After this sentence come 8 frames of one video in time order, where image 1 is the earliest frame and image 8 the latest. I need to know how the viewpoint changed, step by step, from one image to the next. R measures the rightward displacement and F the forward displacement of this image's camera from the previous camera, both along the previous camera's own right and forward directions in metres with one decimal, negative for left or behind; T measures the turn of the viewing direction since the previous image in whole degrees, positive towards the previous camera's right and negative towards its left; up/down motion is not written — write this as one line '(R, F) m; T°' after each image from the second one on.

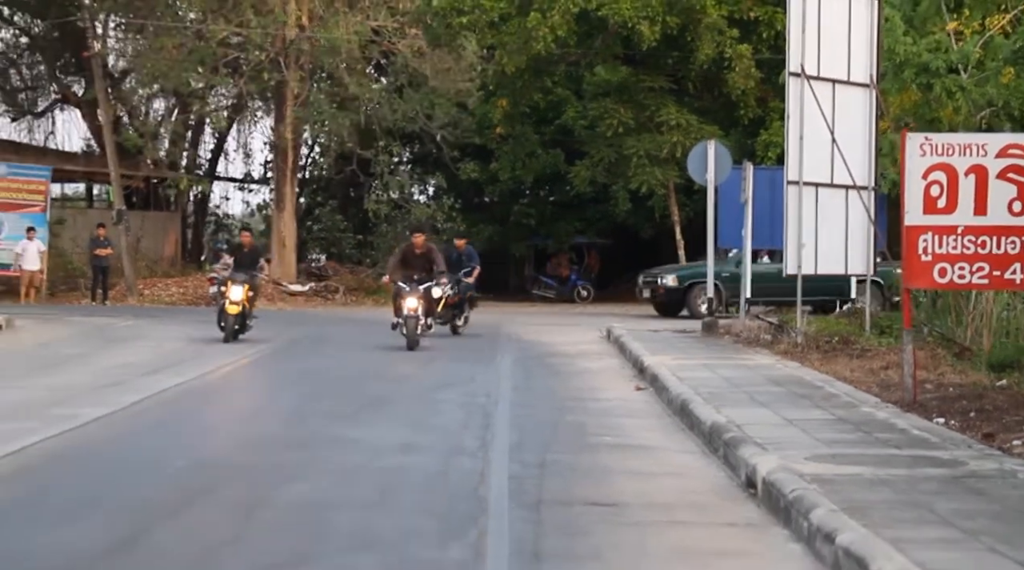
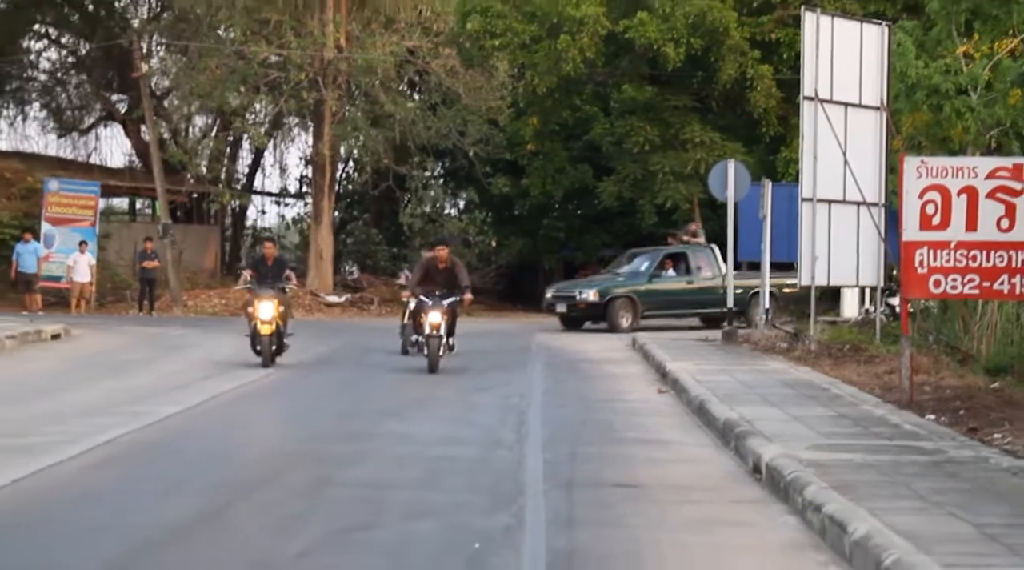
(0.0, -1.1) m; -1°
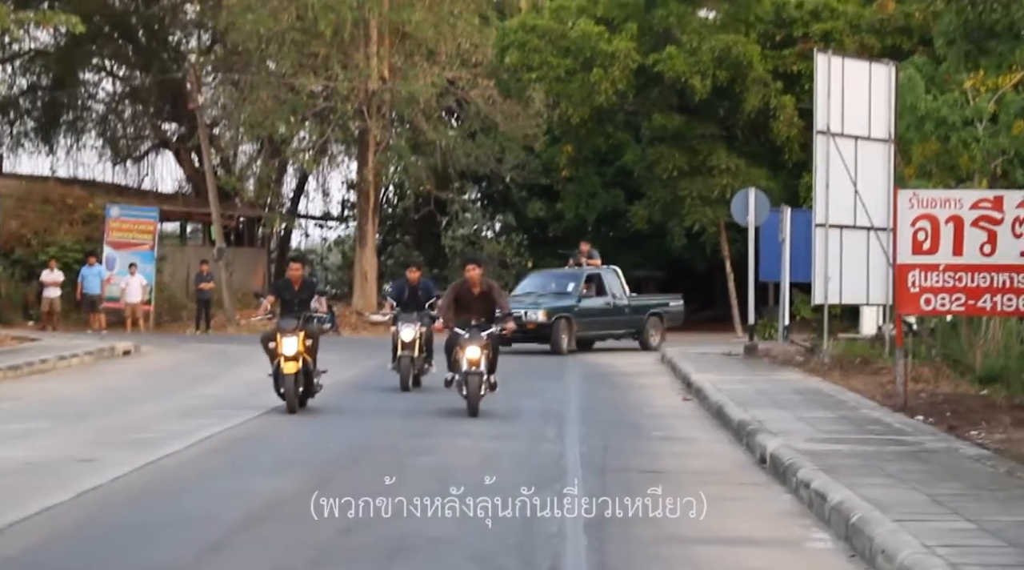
(-0.1, -1.6) m; -2°
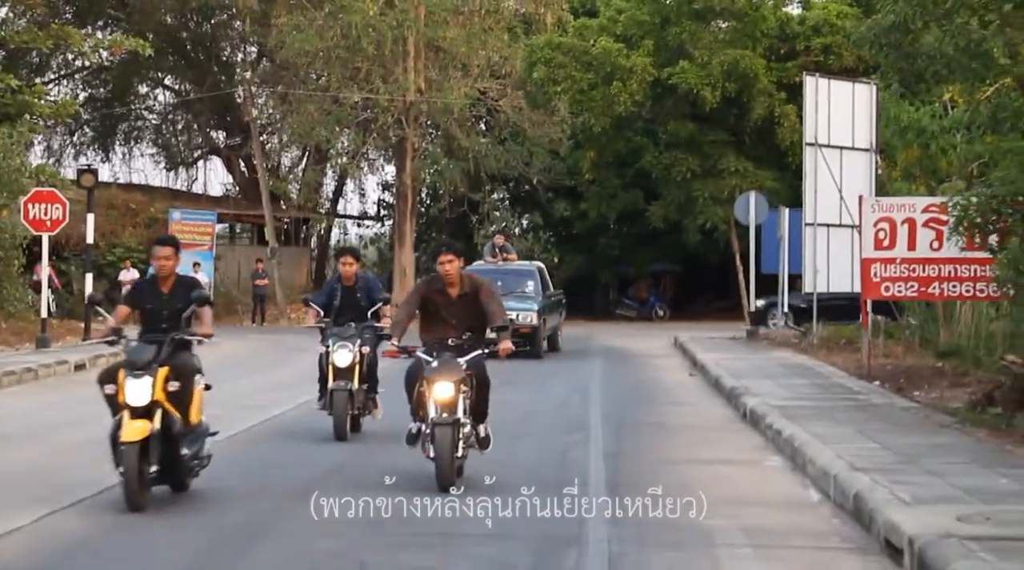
(-0.1, -2.8) m; -1°
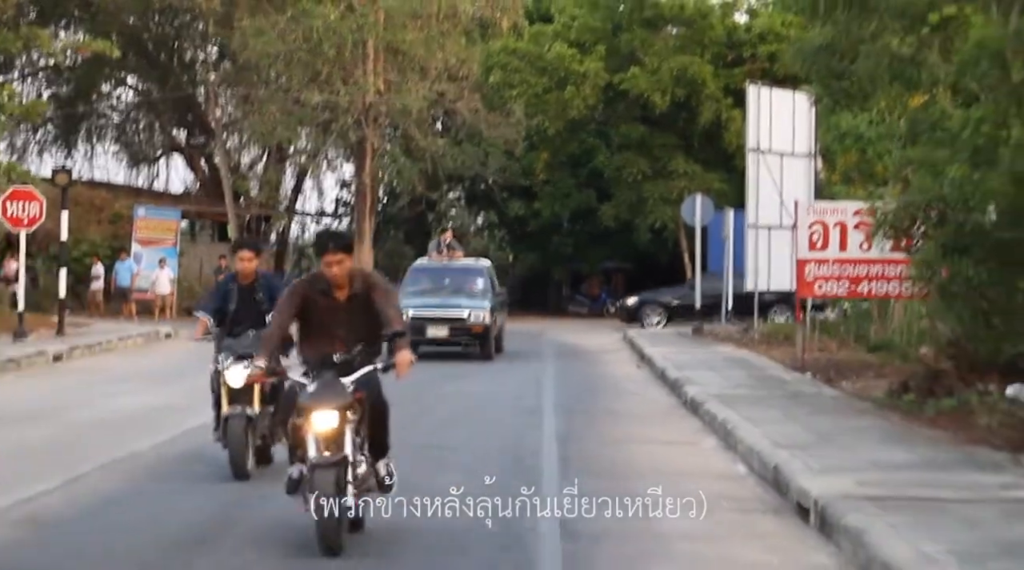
(-0.1, -1.0) m; +2°
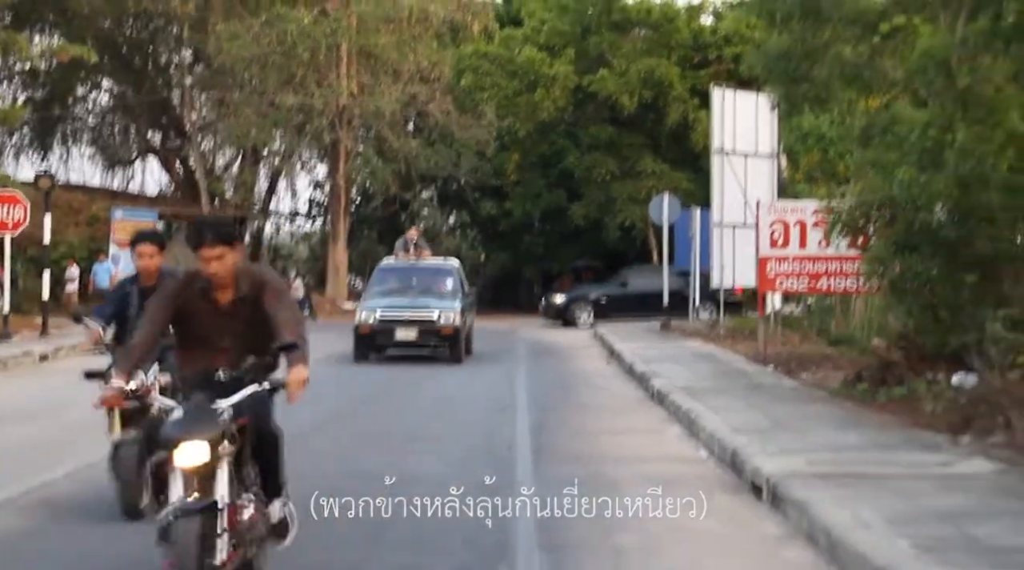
(0.0, -0.7) m; +1°
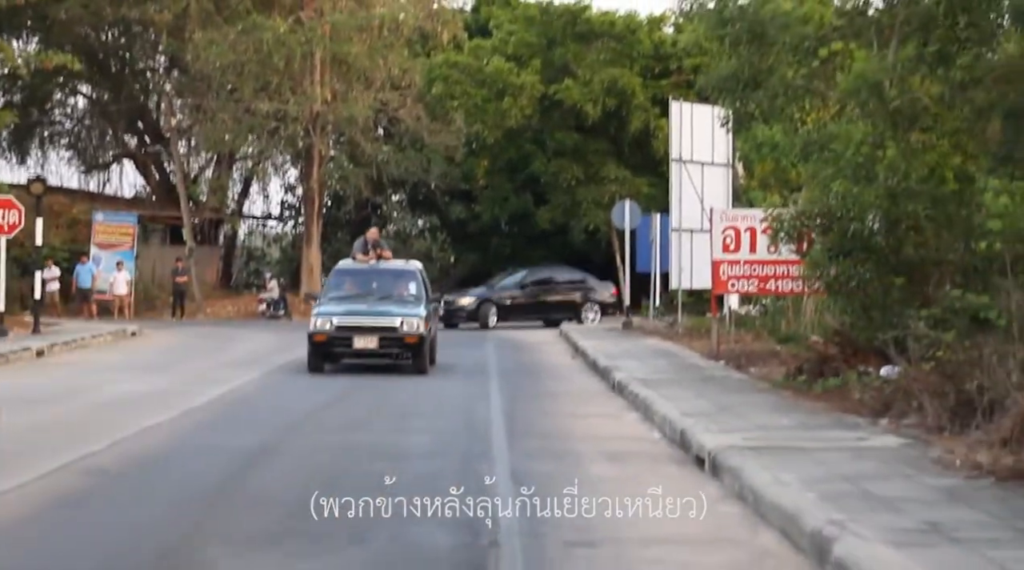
(-0.1, -1.3) m; +2°
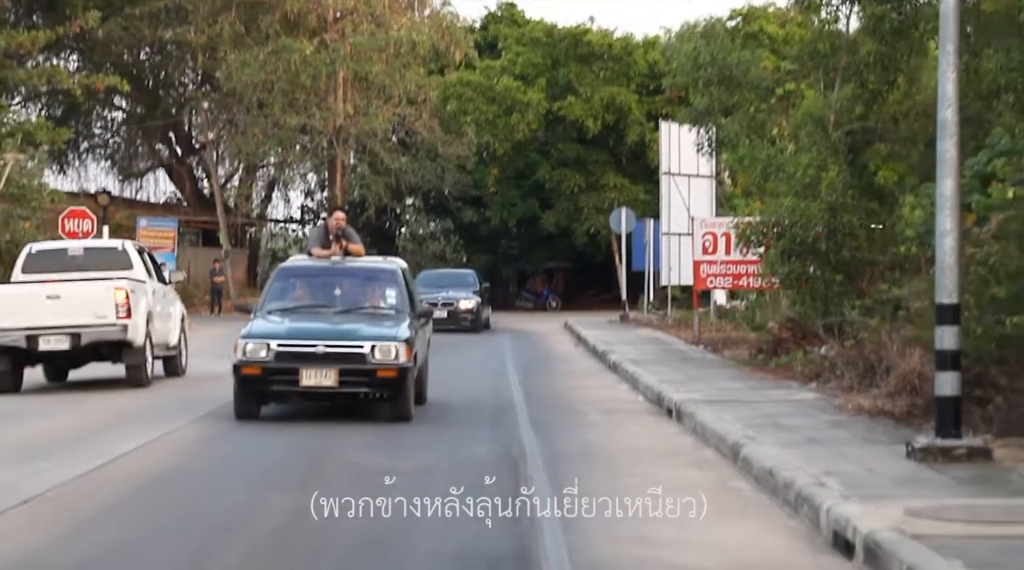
(-0.2, -3.4) m; 0°
